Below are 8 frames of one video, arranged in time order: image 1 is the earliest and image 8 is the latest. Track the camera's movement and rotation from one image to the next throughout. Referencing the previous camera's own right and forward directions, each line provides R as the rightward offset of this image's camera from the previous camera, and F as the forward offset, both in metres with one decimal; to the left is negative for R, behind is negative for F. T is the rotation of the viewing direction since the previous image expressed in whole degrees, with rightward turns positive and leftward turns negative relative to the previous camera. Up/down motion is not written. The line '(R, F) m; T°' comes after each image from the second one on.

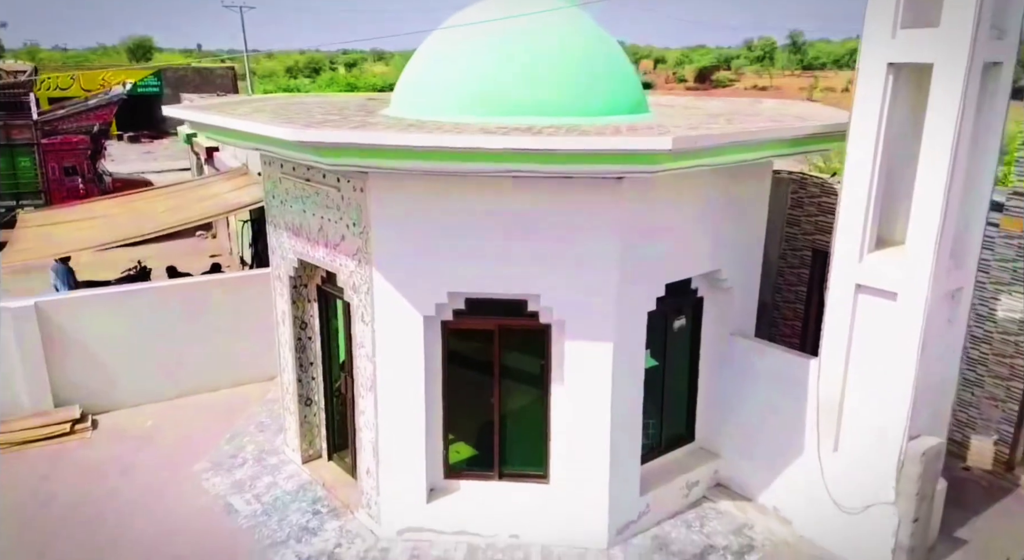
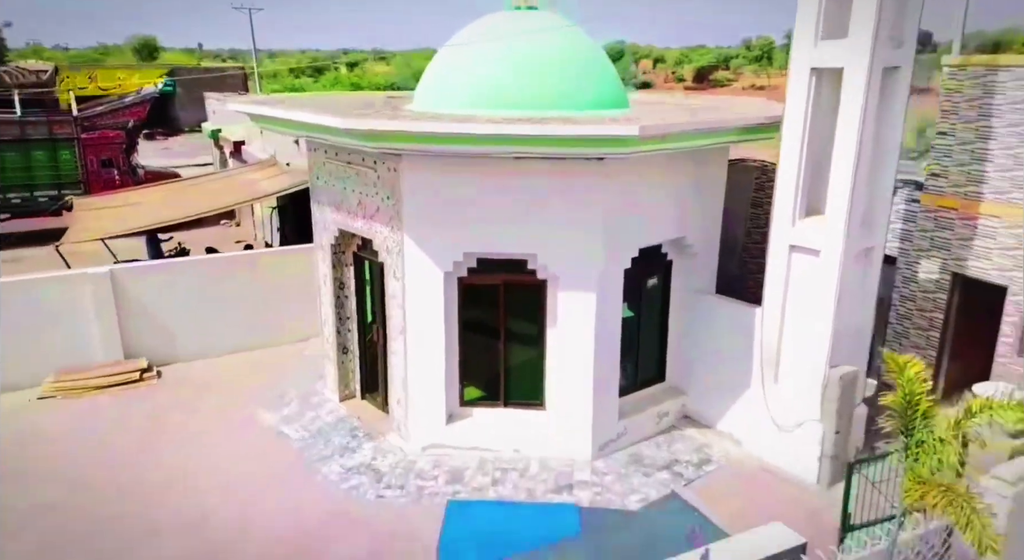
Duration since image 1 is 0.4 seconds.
(0.0, -0.7) m; 0°
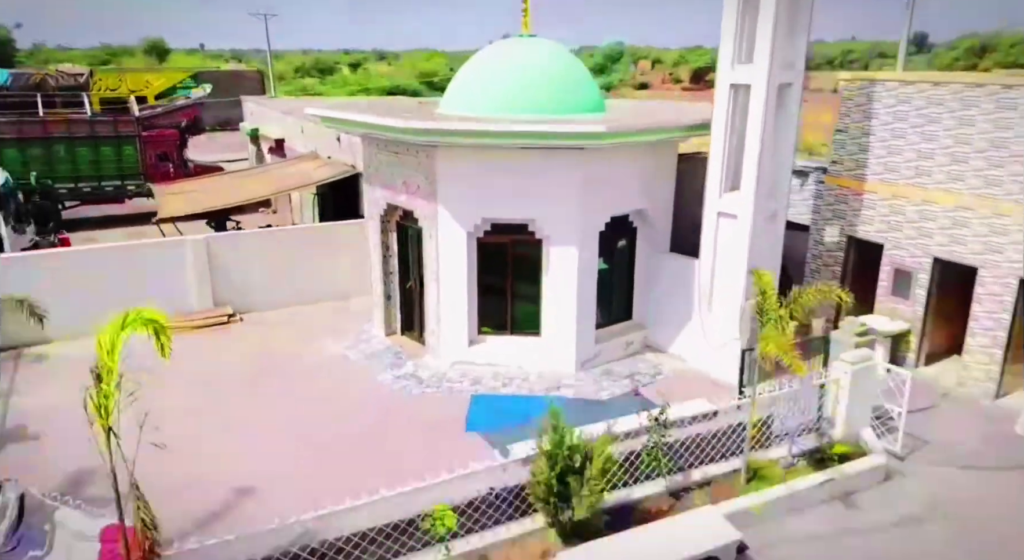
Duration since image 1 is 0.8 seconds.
(0.0, -1.2) m; 0°
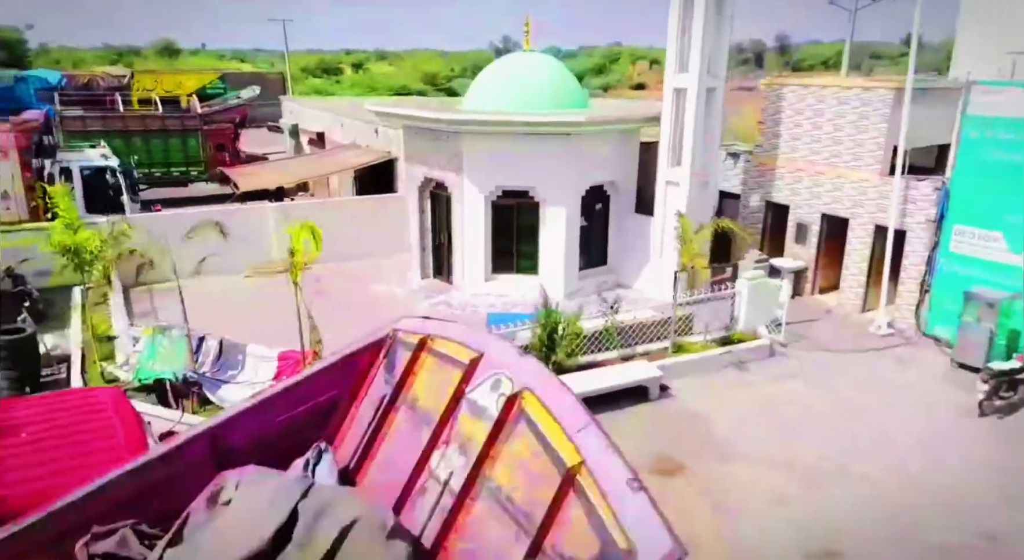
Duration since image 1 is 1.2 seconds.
(0.0, -1.7) m; 0°
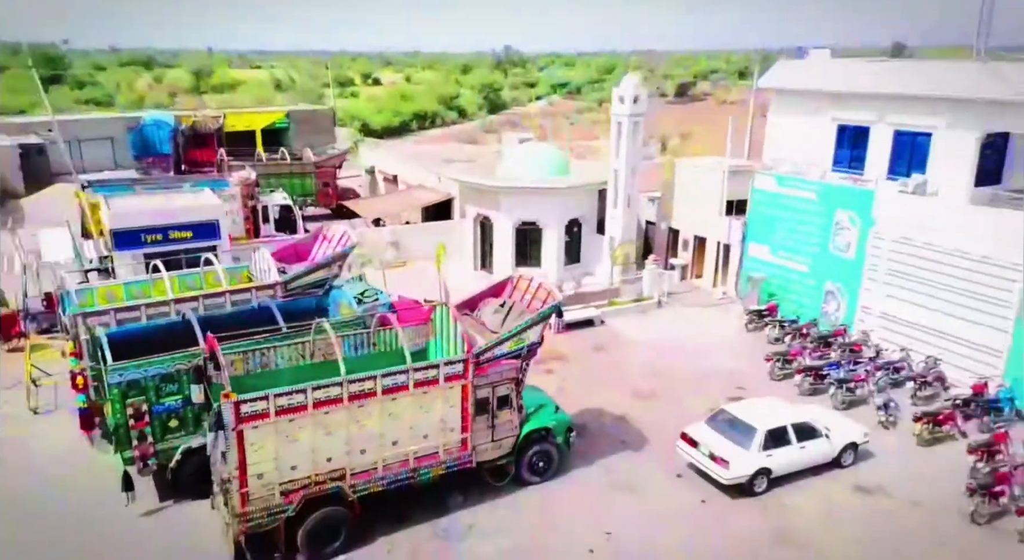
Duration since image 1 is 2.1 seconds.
(-0.3, -5.3) m; 0°
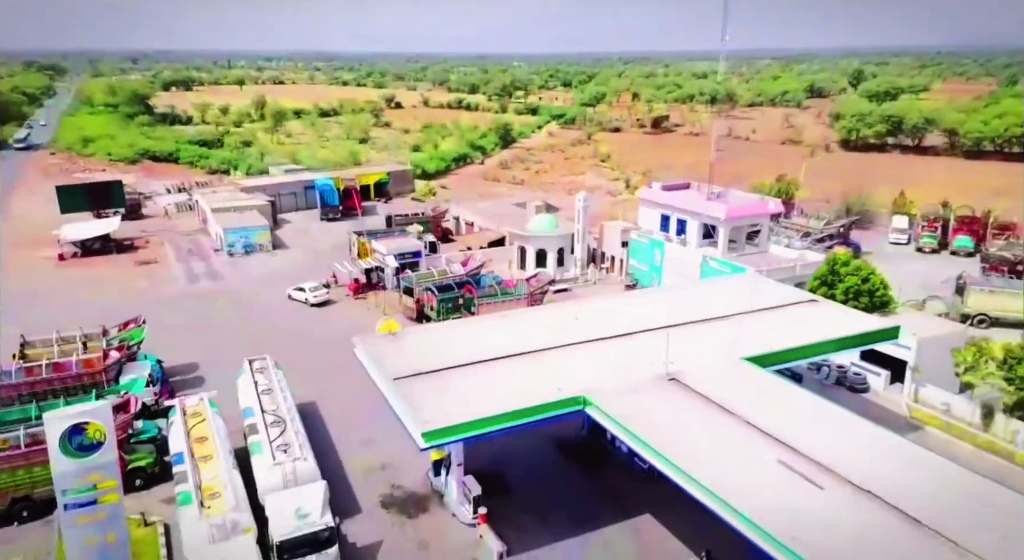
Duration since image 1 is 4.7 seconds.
(-1.0, -16.8) m; 0°
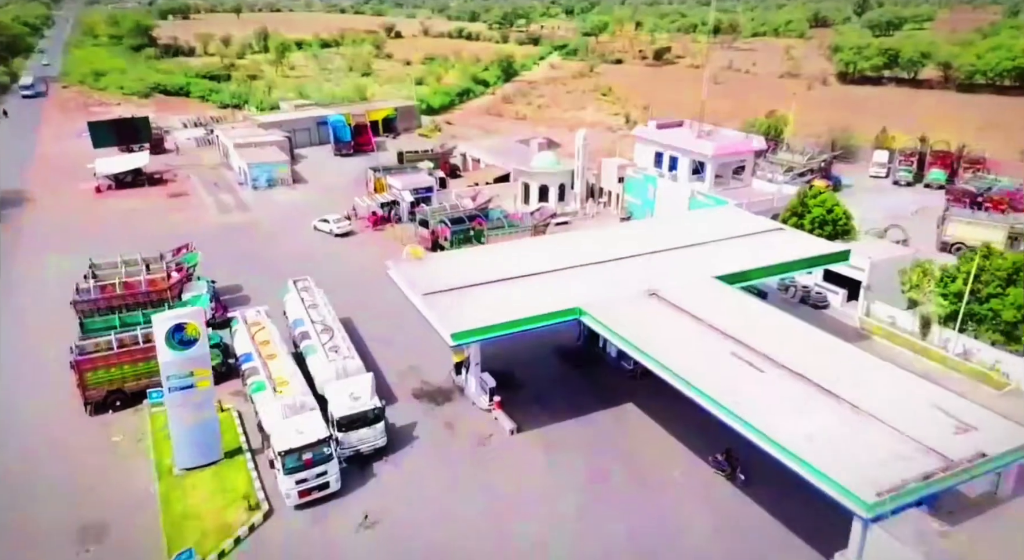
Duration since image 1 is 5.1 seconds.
(-0.2, -2.8) m; 0°
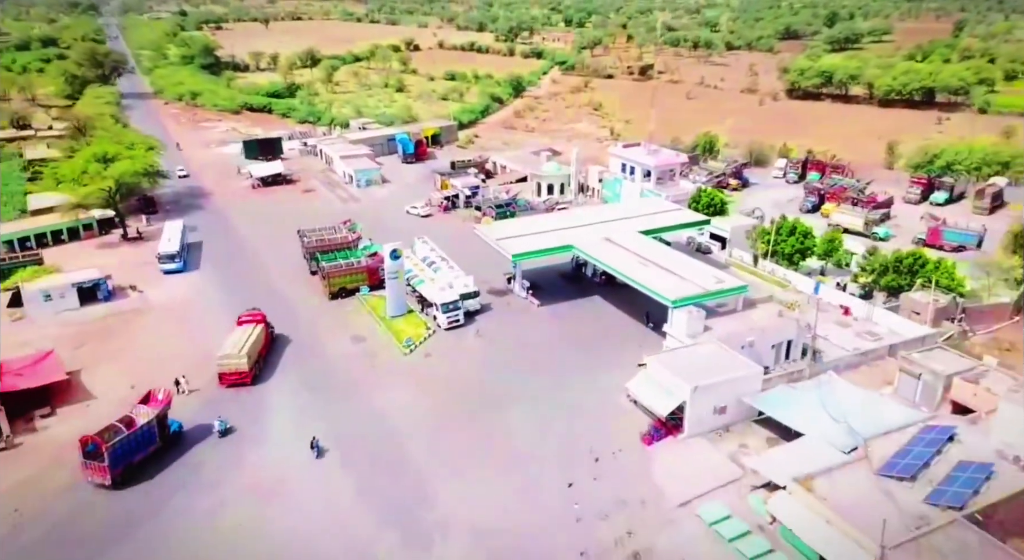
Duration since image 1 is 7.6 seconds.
(-1.3, -18.0) m; 0°
